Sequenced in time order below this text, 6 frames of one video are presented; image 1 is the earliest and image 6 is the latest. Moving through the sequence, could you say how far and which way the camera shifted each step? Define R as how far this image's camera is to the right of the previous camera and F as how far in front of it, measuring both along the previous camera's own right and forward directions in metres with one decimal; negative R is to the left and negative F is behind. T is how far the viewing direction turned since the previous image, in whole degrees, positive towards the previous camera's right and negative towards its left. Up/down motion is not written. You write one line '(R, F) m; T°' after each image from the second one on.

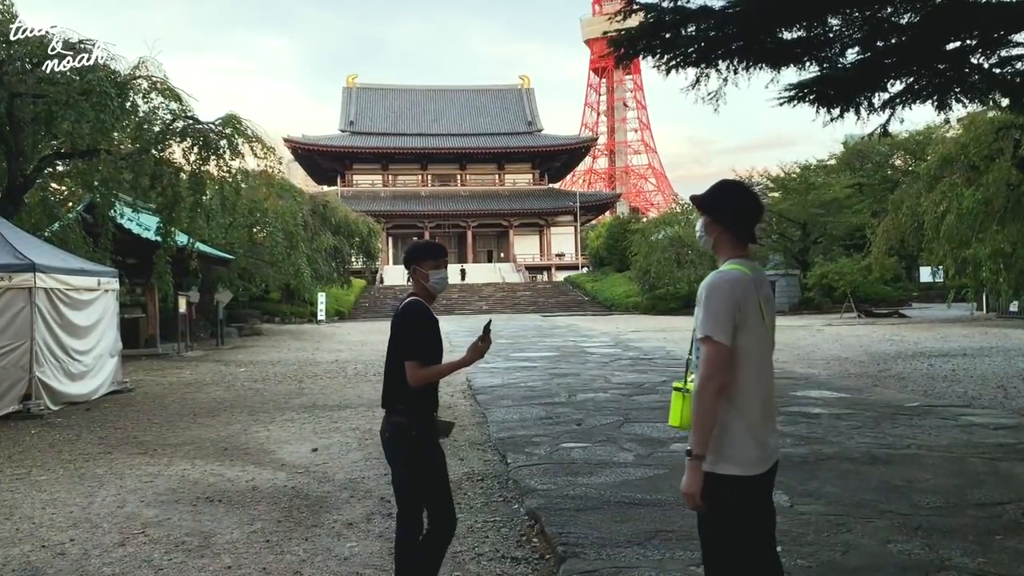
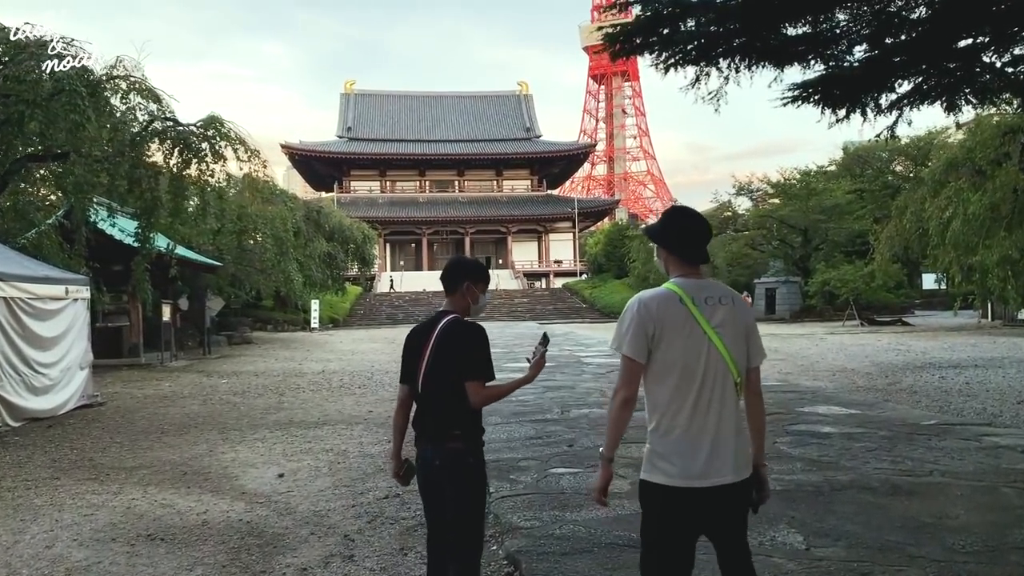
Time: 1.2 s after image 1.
(+0.1, +0.4) m; 0°
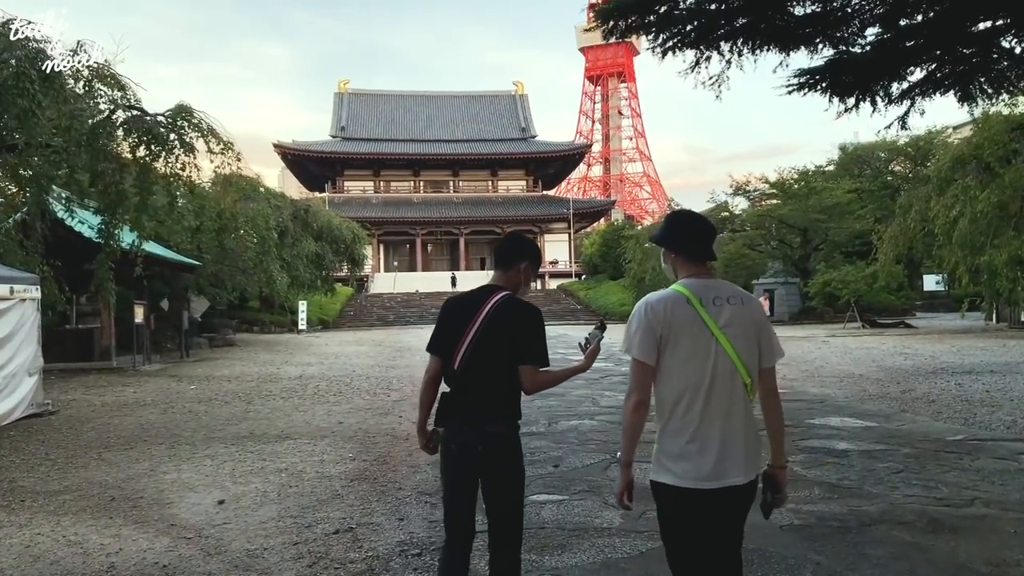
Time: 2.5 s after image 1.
(+0.1, +0.6) m; 0°
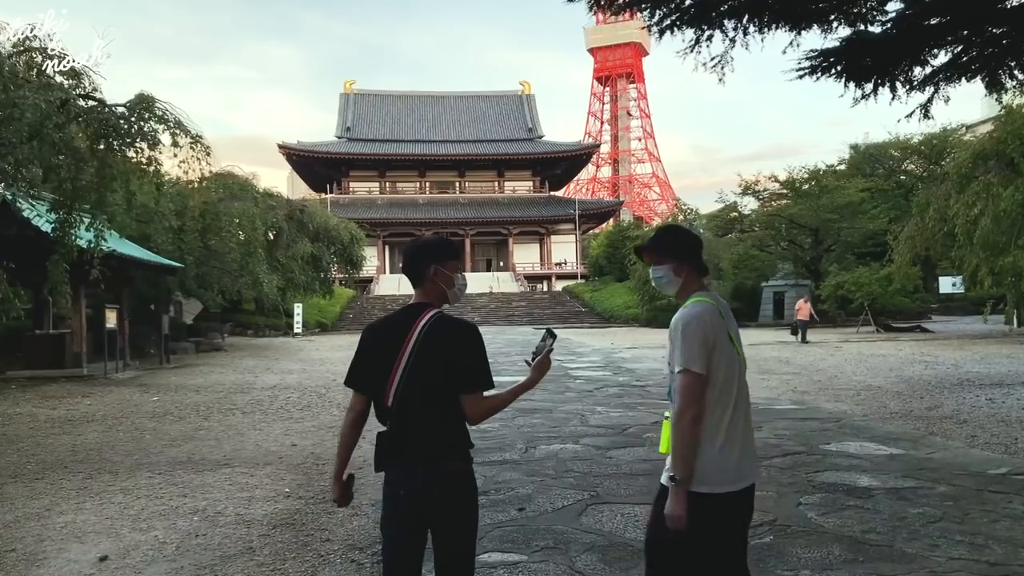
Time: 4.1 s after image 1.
(+0.3, +0.7) m; -1°
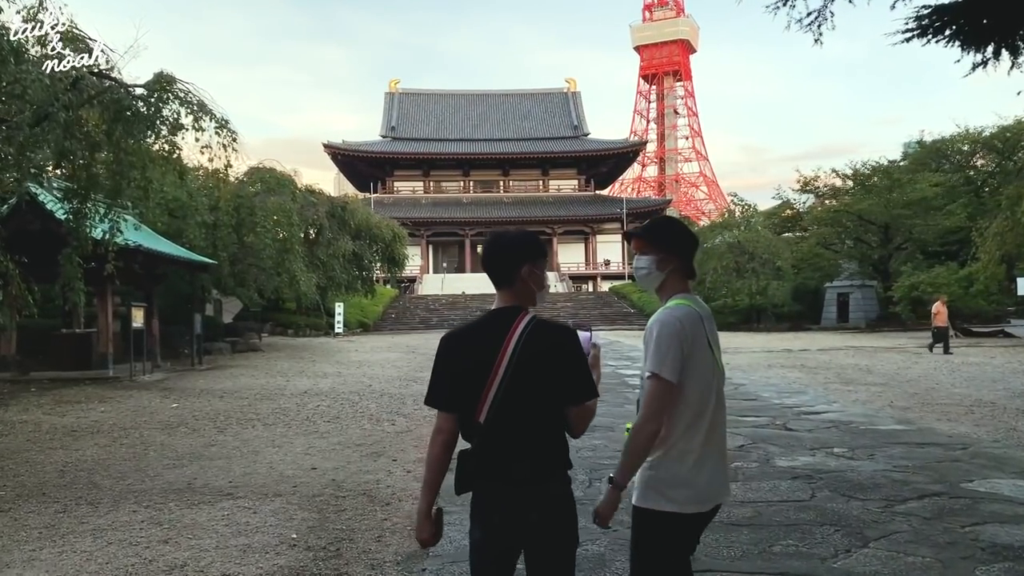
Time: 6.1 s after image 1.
(-0.1, +0.9) m; -3°
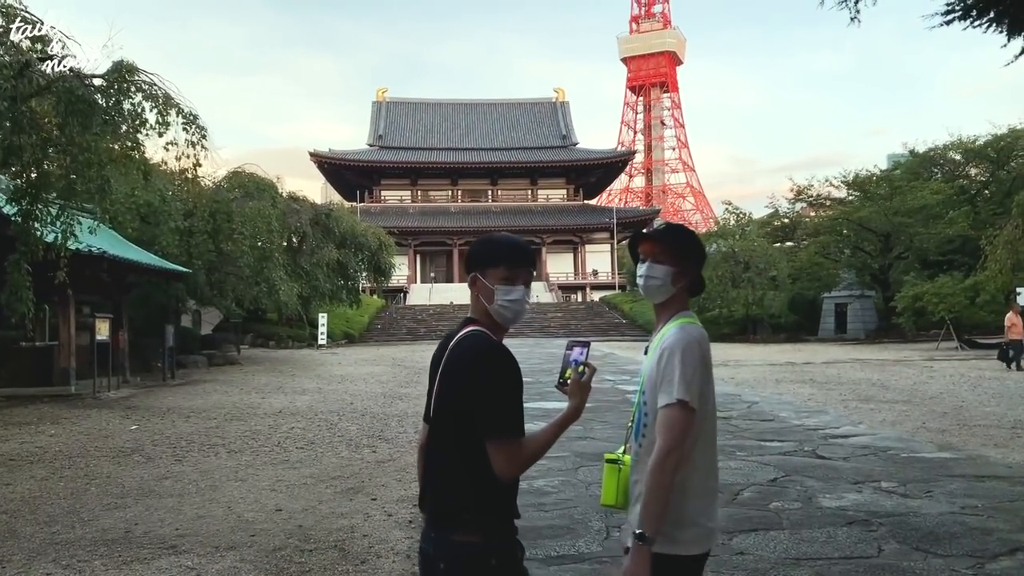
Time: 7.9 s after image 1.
(-0.1, +0.7) m; +1°
